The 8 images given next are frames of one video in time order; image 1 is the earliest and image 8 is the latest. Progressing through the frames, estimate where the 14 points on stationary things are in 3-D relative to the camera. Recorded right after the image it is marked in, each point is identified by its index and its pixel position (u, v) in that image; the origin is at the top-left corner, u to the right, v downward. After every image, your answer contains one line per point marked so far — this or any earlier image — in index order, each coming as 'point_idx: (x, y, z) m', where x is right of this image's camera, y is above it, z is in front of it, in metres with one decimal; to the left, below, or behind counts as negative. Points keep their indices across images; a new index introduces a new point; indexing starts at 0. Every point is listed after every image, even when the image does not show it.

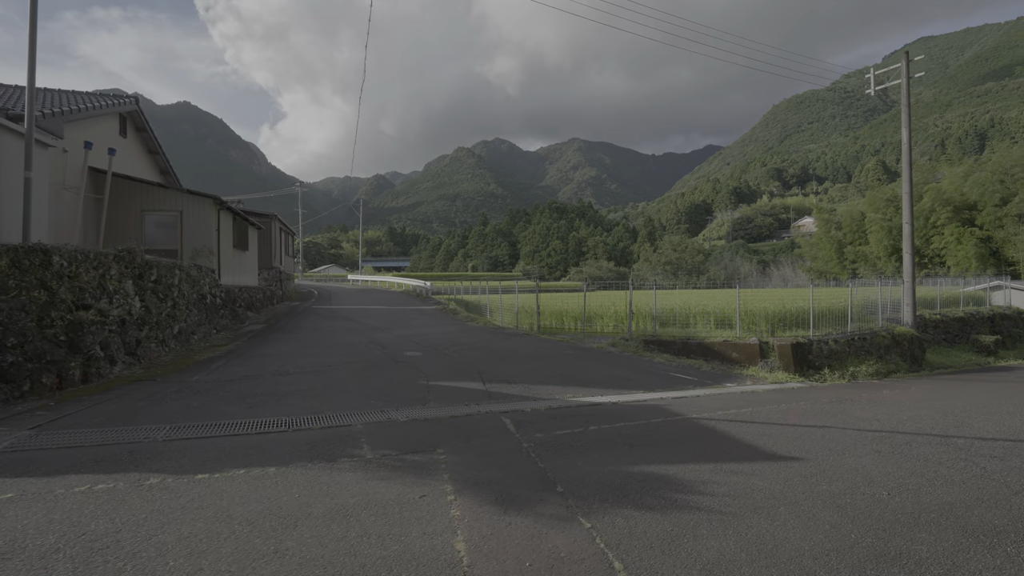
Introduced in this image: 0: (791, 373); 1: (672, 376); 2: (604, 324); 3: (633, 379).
0: (+6.1, -1.8, +10.1) m
1: (+3.2, -1.7, +9.2) m
2: (+2.7, -1.1, +14.0) m
3: (+2.2, -1.7, +8.5) m
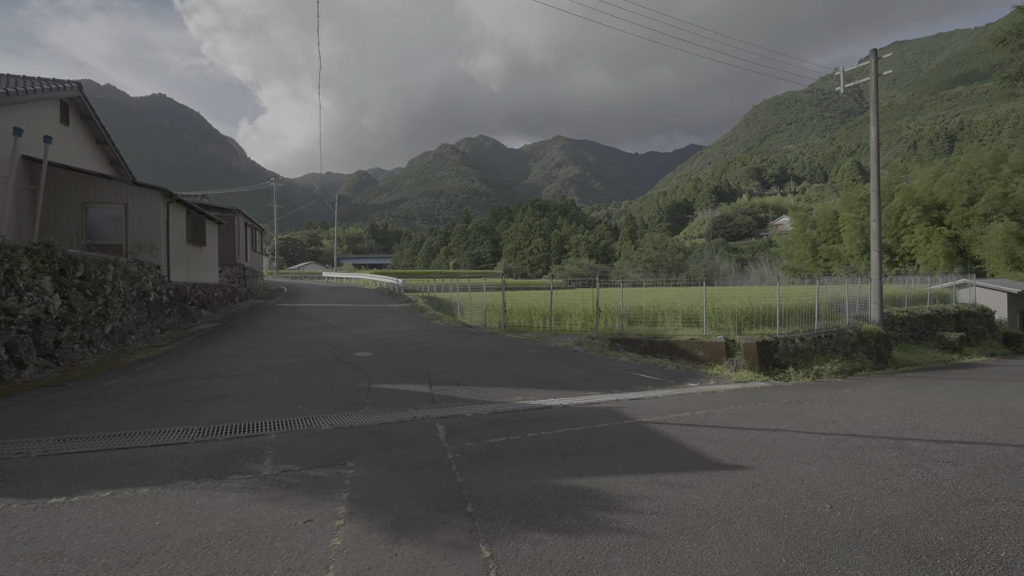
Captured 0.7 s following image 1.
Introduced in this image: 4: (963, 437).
0: (+5.2, -1.8, +10.0) m
1: (+2.4, -1.7, +9.0) m
2: (+1.7, -1.0, +13.7) m
3: (+1.4, -1.6, +8.2) m
4: (+5.2, -1.7, +5.4) m
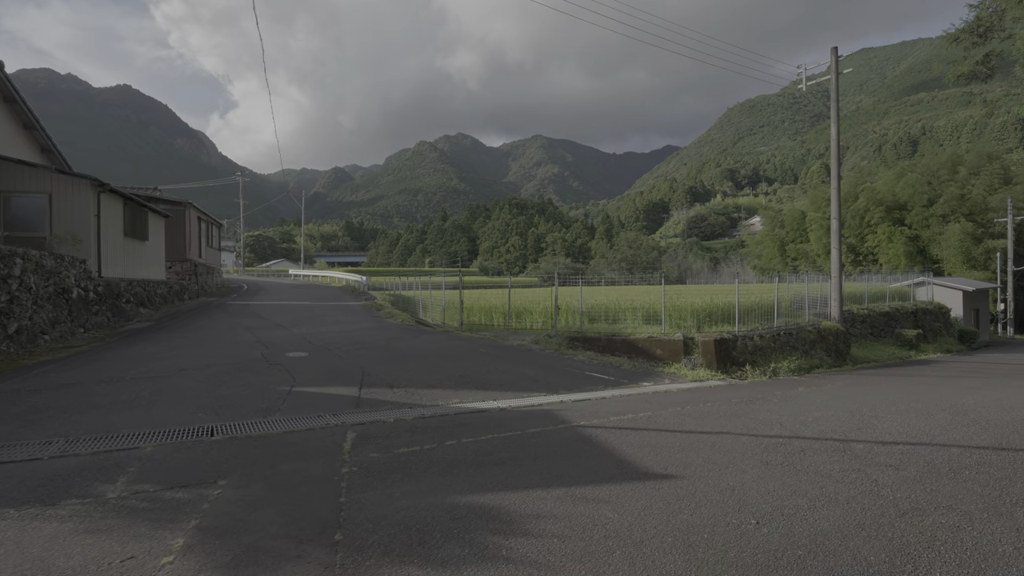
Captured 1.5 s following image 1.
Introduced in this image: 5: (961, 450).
0: (+4.2, -1.7, +9.8) m
1: (+1.4, -1.6, +8.6) m
2: (+0.5, -0.9, +13.3) m
3: (+0.5, -1.5, +7.8) m
4: (+4.4, -1.7, +5.2) m
5: (+4.7, -1.7, +4.9) m
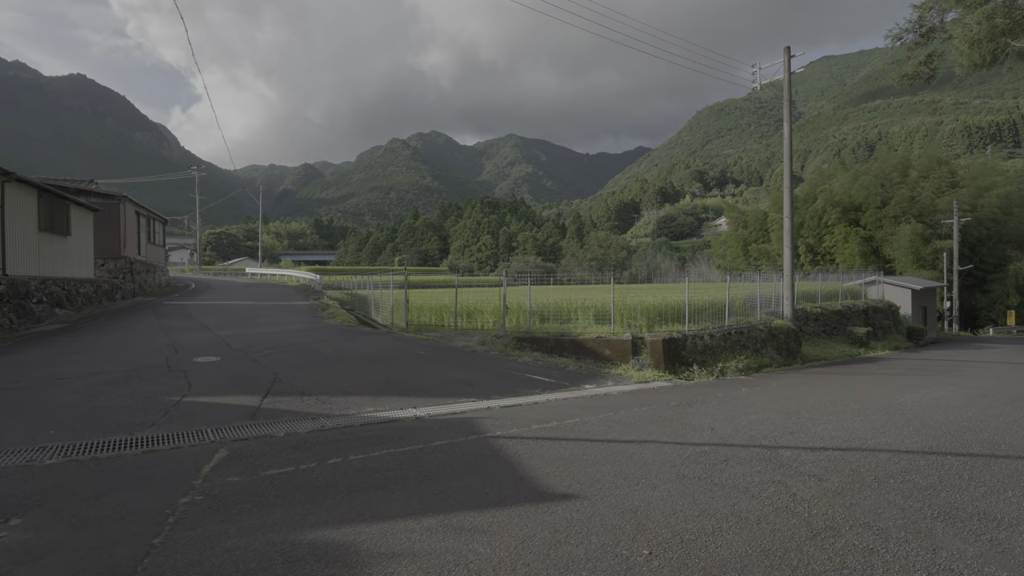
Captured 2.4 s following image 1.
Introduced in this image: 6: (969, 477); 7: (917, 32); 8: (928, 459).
0: (+3.0, -1.7, +9.5) m
1: (+0.3, -1.6, +8.2) m
2: (-0.8, -0.9, +12.8) m
3: (-0.6, -1.5, +7.3) m
4: (+3.5, -1.6, +5.0) m
5: (+3.7, -1.7, +4.6) m
6: (+4.1, -1.7, +4.2) m
7: (+9.3, +5.9, +10.8) m
8: (+4.1, -1.7, +4.6) m
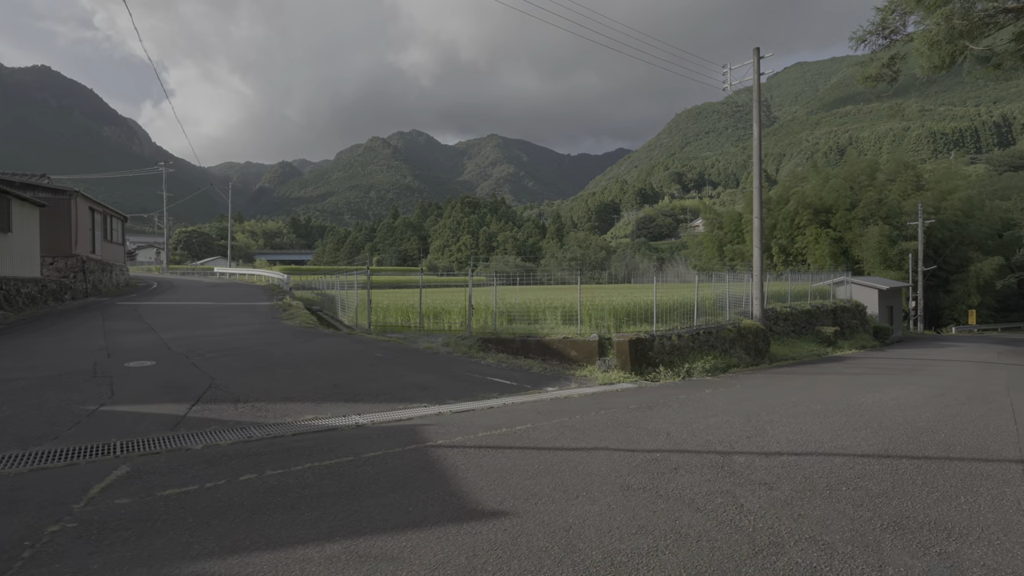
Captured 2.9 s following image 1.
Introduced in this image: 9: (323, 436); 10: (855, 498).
0: (+2.3, -1.7, +9.3) m
1: (-0.4, -1.6, +7.9) m
2: (-1.7, -0.9, +12.5) m
3: (-1.3, -1.5, +7.0) m
4: (+2.9, -1.6, +4.8) m
5: (+3.2, -1.6, +4.5) m
6: (+3.5, -1.7, +4.0) m
7: (+8.6, +5.9, +10.9) m
8: (+3.5, -1.7, +4.4) m
9: (-1.9, -1.5, +4.7) m
10: (+2.6, -1.6, +3.6) m
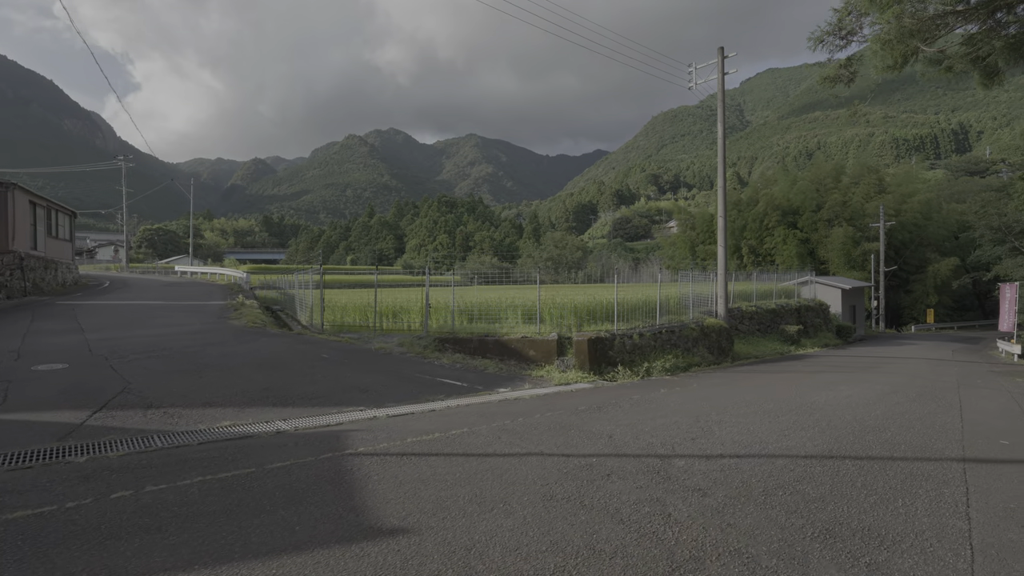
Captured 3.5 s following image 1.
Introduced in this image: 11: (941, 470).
0: (+1.4, -1.6, +9.1) m
1: (-1.2, -1.5, +7.6) m
2: (-2.7, -0.8, +12.1) m
3: (-2.0, -1.5, +6.7) m
4: (+2.2, -1.6, +4.6) m
5: (+2.5, -1.6, +4.3) m
6: (+2.9, -1.6, +3.9) m
7: (+7.6, +5.9, +10.9) m
8: (+2.9, -1.6, +4.3) m
9: (-2.5, -1.4, +4.3) m
10: (+2.0, -1.6, +3.4) m
11: (+4.0, -1.7, +4.3) m
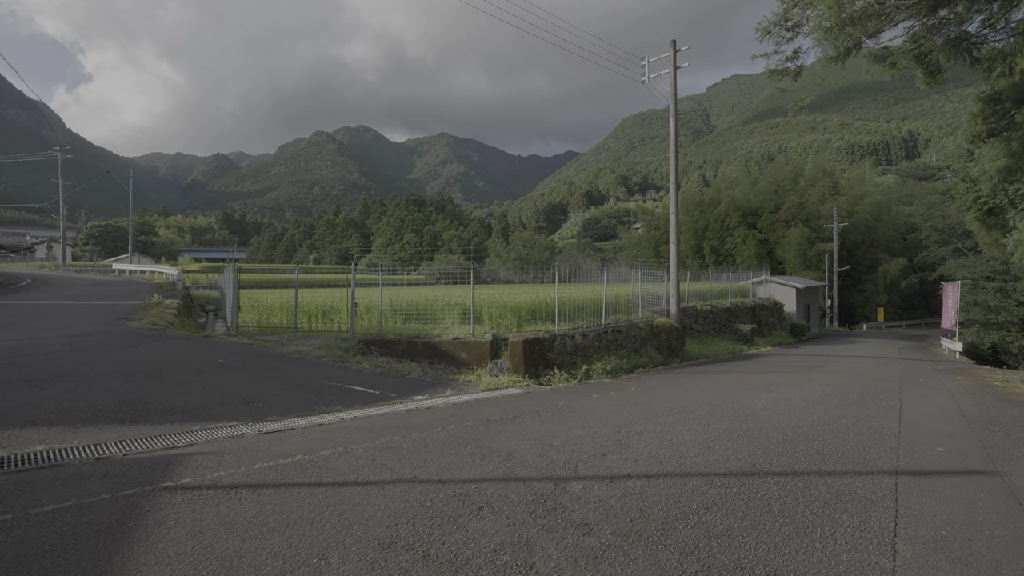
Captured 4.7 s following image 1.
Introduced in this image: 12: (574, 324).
0: (+0.1, -1.6, +8.5) m
1: (-2.4, -1.5, +6.8) m
2: (-4.2, -0.8, +11.2) m
3: (-3.2, -1.4, +5.8) m
4: (+1.2, -1.5, +4.0) m
5: (+1.5, -1.6, +3.8) m
6: (+1.9, -1.6, +3.3) m
7: (+6.2, +6.0, +10.7) m
8: (+1.9, -1.6, +3.7) m
9: (-3.5, -1.4, +3.4) m
10: (+1.1, -1.5, +2.8) m
11: (+3.0, -1.6, +3.9) m
12: (+1.4, -0.8, +10.7) m
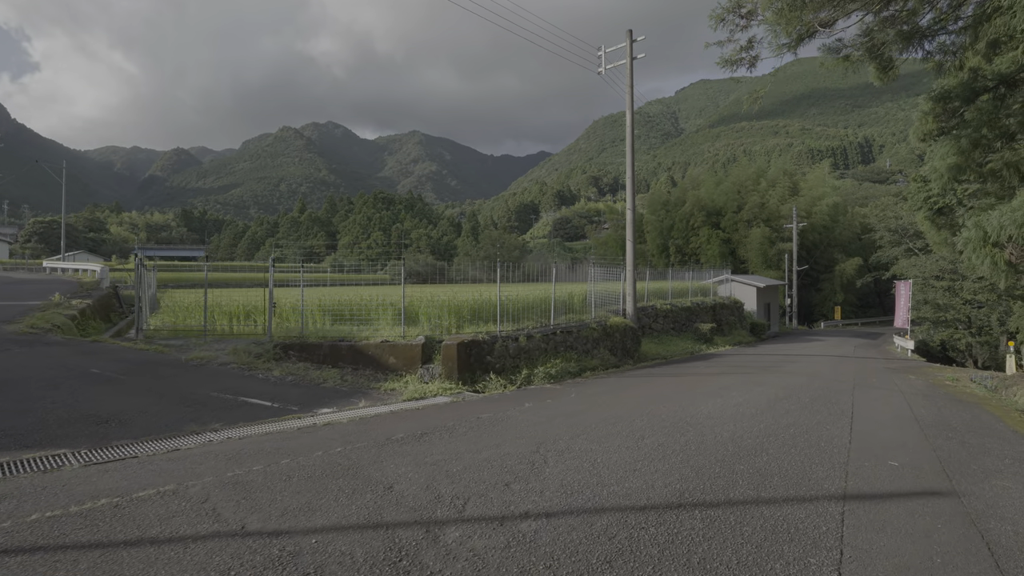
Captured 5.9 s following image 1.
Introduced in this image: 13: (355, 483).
0: (-1.0, -1.5, +7.7) m
1: (-3.4, -1.4, +5.9) m
2: (-5.5, -0.7, +10.2) m
3: (-4.1, -1.4, +4.8) m
4: (+0.3, -1.5, +3.3) m
5: (+0.7, -1.5, +3.1) m
6: (+1.1, -1.5, +2.7) m
7: (+4.9, +6.0, +10.2) m
8: (+1.0, -1.5, +3.1) m
9: (-4.4, -1.3, +2.4) m
10: (+0.3, -1.5, +2.1) m
11: (+2.1, -1.6, +3.2) m
12: (+0.2, -0.8, +10.0) m
13: (-1.2, -1.5, +3.5) m
